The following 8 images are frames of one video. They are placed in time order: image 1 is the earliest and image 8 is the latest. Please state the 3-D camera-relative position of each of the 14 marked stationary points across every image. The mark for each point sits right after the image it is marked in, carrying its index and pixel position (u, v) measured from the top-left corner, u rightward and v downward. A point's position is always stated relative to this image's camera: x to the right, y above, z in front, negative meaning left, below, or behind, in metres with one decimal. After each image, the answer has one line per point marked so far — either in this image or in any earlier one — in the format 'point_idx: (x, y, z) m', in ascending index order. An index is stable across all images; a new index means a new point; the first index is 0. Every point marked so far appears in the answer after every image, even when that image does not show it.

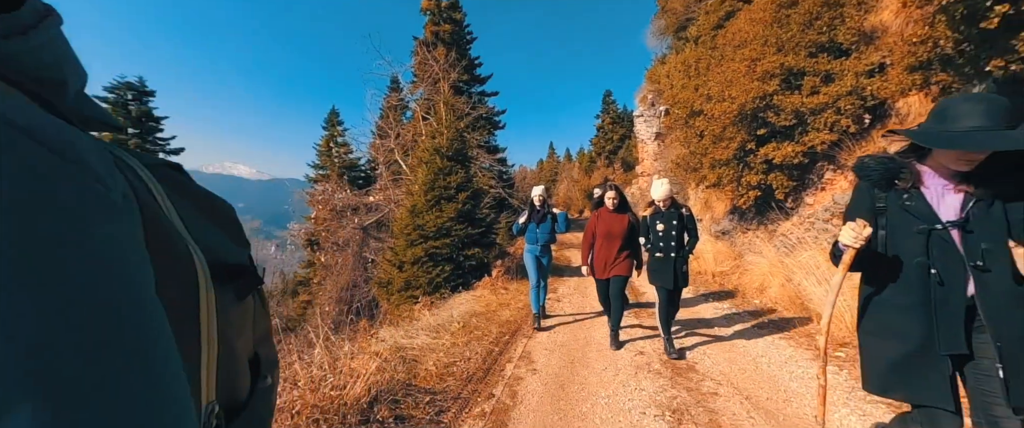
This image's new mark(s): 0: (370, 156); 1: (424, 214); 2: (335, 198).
0: (-7.4, +3.2, +19.9) m
1: (-2.7, 0.0, +12.0) m
2: (-7.2, +0.6, +15.5) m
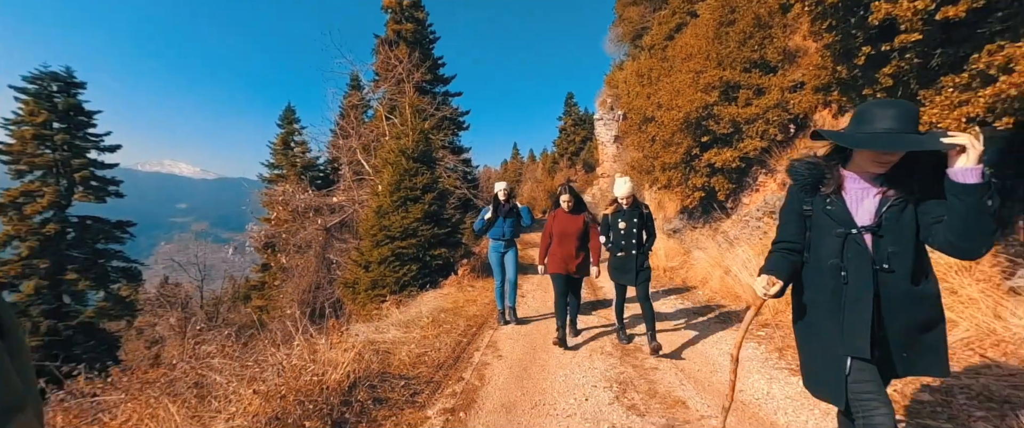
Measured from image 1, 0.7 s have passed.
0: (-9.2, +3.1, +19.6) m
1: (-3.8, 0.0, +12.2) m
2: (-8.6, +0.6, +15.2) m
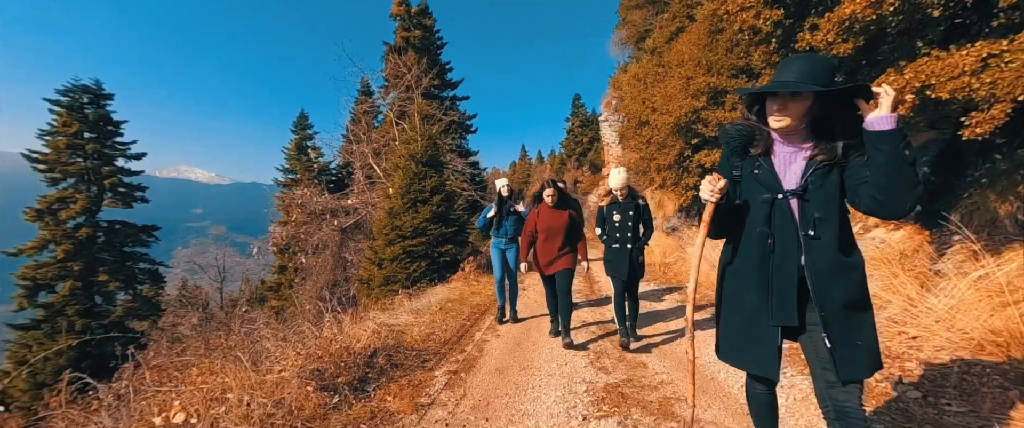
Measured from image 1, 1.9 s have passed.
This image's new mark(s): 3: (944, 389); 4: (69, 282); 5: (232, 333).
0: (-9.0, +3.0, +20.6) m
1: (-3.7, -0.1, +13.0) m
2: (-8.4, +0.5, +16.2) m
3: (+3.5, -1.4, +3.1) m
4: (-21.7, -3.3, +18.8) m
5: (-3.8, -1.6, +5.2) m
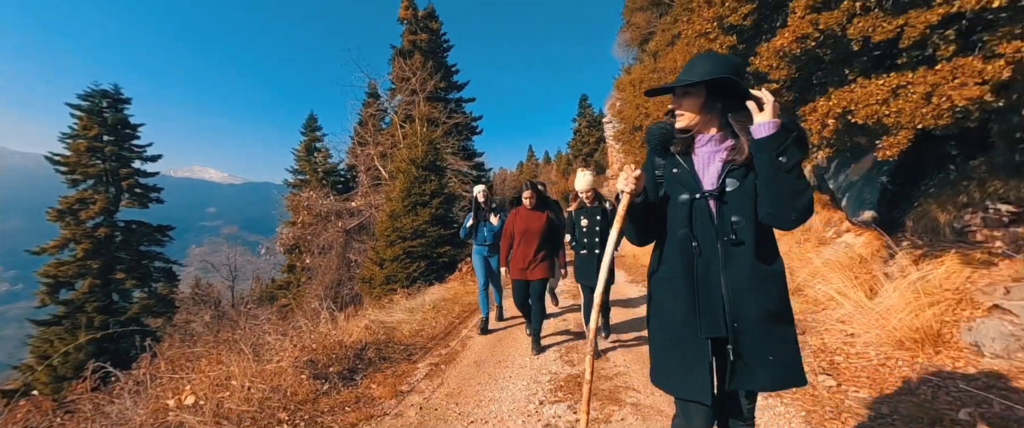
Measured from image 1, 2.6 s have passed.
0: (-8.9, +2.9, +21.2) m
1: (-3.9, -0.1, +13.6) m
2: (-8.5, +0.4, +16.9) m
3: (+3.1, -1.5, +3.4) m
4: (-21.7, -3.3, +19.7) m
5: (-4.1, -1.7, +5.7) m
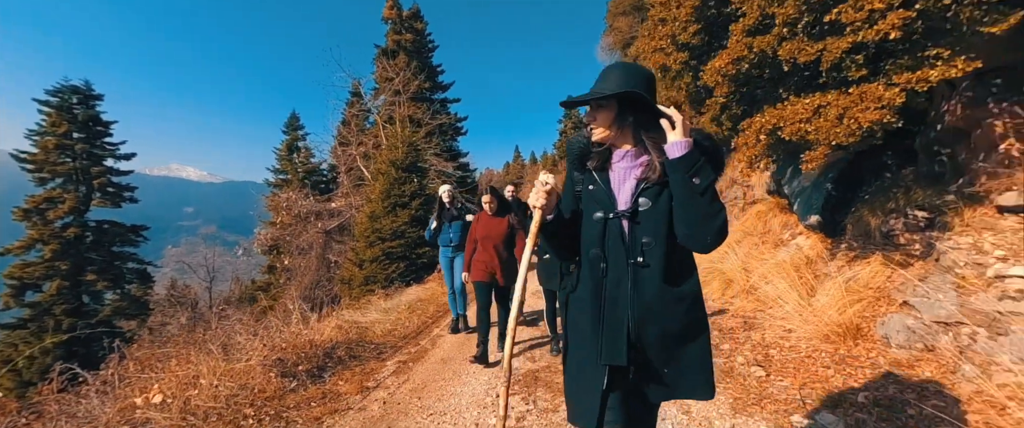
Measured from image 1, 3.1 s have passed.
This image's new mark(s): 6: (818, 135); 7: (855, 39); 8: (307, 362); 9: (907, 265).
0: (-9.9, +2.9, +21.1) m
1: (-4.6, -0.2, +13.7) m
2: (-9.3, +0.4, +16.8) m
3: (+2.7, -1.5, +3.8) m
4: (-22.7, -3.3, +19.1) m
5: (-4.6, -1.7, +5.8) m
6: (+2.9, +0.8, +3.7) m
7: (+3.0, +1.5, +3.3) m
8: (-2.5, -1.8, +4.7) m
9: (+4.5, -0.6, +4.4) m
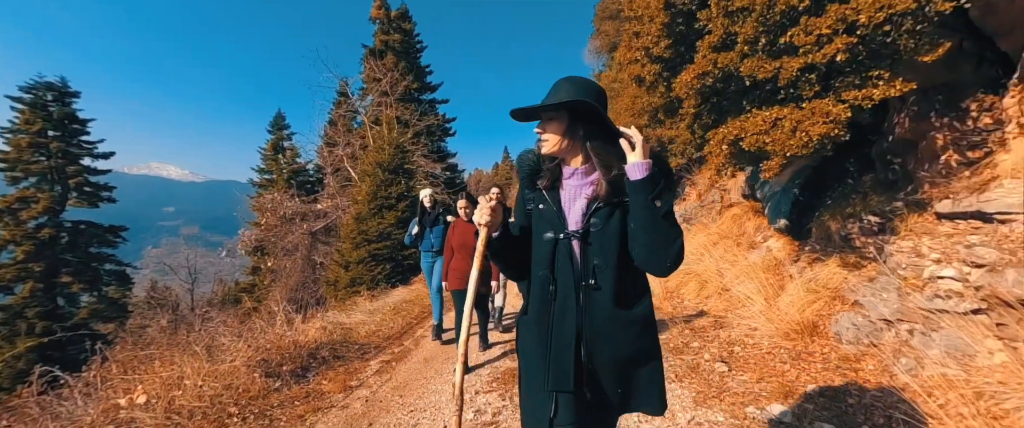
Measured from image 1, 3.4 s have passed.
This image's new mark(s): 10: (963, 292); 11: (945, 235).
0: (-10.6, +2.8, +21.0) m
1: (-5.1, -0.2, +13.7) m
2: (-9.9, +0.3, +16.7) m
3: (+2.5, -1.6, +4.0) m
4: (-23.4, -3.4, +18.6) m
5: (-4.9, -1.8, +5.9) m
6: (+2.7, +0.7, +4.0) m
7: (+2.8, +1.4, +3.6) m
8: (-2.7, -1.8, +4.8) m
9: (+4.3, -0.6, +4.7) m
10: (+3.8, -0.7, +3.2) m
11: (+4.3, -0.2, +3.8) m
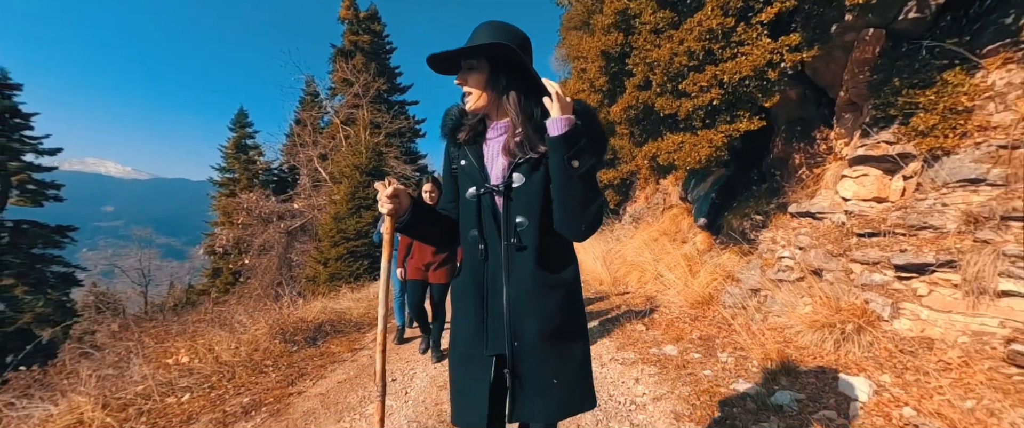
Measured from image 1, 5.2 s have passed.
0: (-12.3, +2.8, +21.4) m
1: (-6.3, -0.2, +14.5) m
2: (-11.3, +0.4, +17.1) m
3: (+2.1, -1.6, +5.5) m
4: (-24.8, -3.3, +18.0) m
5: (-5.4, -1.7, +6.7) m
6: (+2.3, +0.7, +5.4) m
7: (+2.4, +1.5, +5.0) m
8: (-3.2, -1.8, +5.8) m
9: (+3.8, -0.6, +6.2) m
10: (+3.5, -0.6, +4.8) m
11: (+3.9, -0.2, +5.4) m
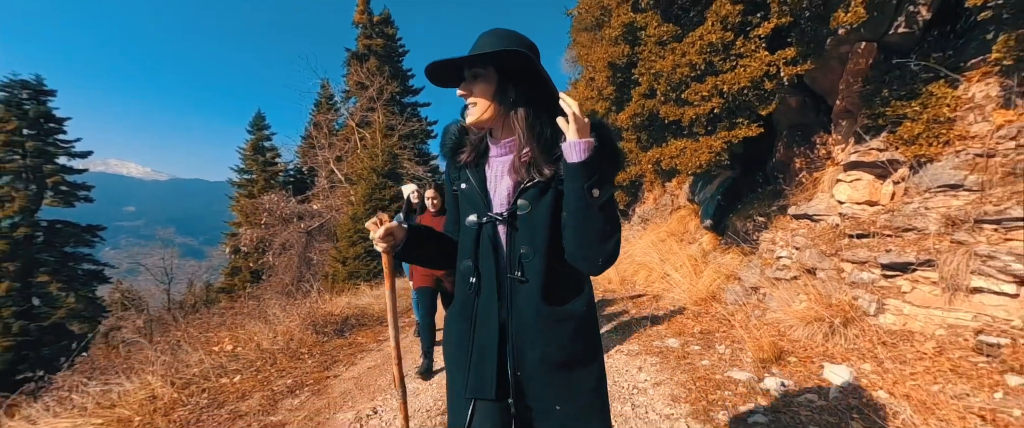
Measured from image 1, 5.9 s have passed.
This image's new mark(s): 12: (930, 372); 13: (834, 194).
0: (-11.7, +2.8, +22.1) m
1: (-5.8, -0.2, +15.1) m
2: (-10.8, +0.4, +17.8) m
3: (+2.3, -1.6, +5.8) m
4: (-24.3, -3.3, +19.0) m
5: (-5.2, -1.8, +7.2) m
6: (+2.5, +0.7, +5.7) m
7: (+2.6, +1.4, +5.3) m
8: (-3.0, -1.8, +6.2) m
9: (+4.0, -0.7, +6.5) m
10: (+3.7, -0.7, +5.0) m
11: (+4.1, -0.2, +5.6) m
12: (+3.3, -1.2, +3.0) m
13: (+4.2, +0.3, +5.0) m
